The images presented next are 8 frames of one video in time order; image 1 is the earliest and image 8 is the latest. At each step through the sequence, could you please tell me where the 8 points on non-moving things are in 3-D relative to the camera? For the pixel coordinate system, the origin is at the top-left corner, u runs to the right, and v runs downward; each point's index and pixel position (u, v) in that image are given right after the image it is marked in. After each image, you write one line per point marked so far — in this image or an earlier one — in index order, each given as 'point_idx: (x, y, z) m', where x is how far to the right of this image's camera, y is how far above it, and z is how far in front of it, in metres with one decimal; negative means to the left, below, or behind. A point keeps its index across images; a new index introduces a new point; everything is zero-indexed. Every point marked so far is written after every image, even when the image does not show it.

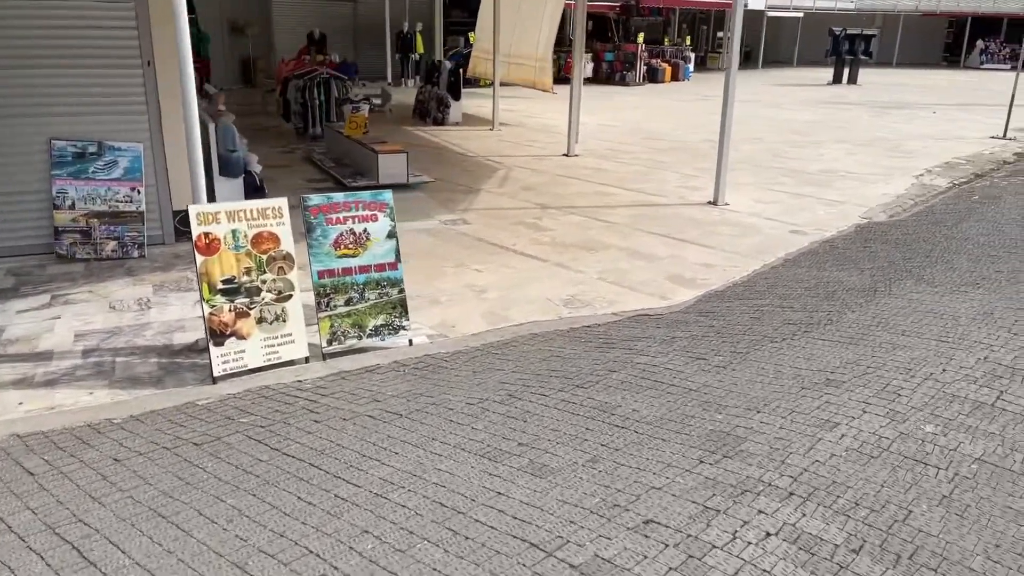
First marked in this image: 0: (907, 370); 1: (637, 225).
0: (+1.7, -0.4, +3.4) m
1: (+1.2, +0.6, +7.5) m
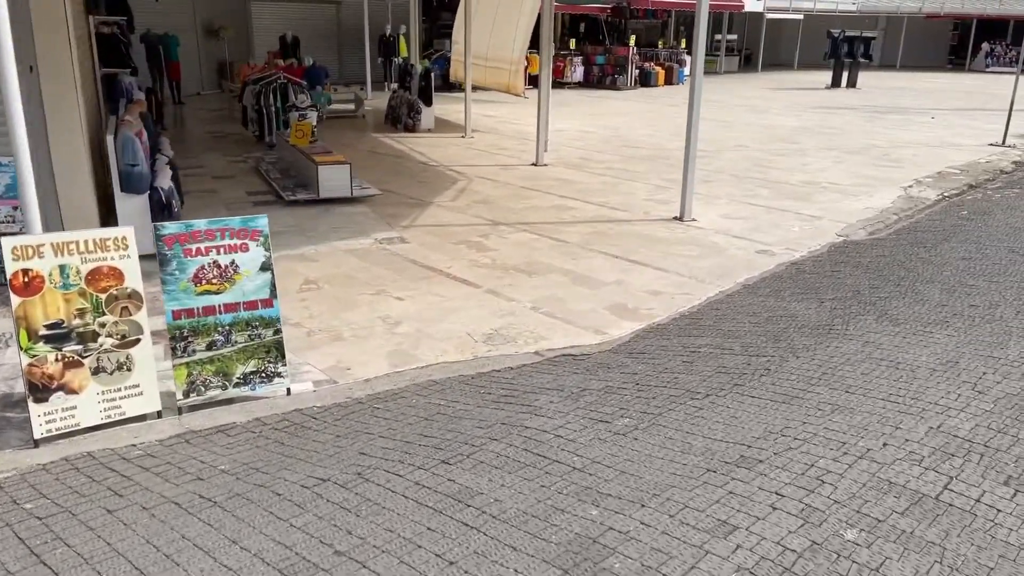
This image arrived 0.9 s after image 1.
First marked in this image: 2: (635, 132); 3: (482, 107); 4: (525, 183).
0: (+1.2, -0.6, +2.8) m
1: (+0.7, +0.4, +6.9) m
2: (+2.2, +2.8, +14.2) m
3: (-0.6, +3.8, +16.4) m
4: (+0.2, +1.3, +9.6) m
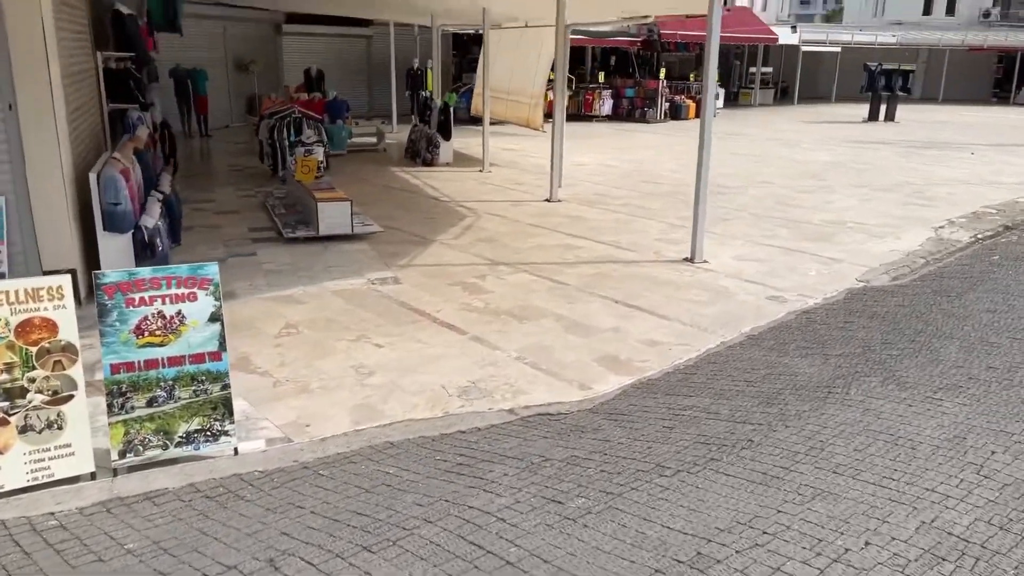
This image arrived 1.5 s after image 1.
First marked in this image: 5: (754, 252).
0: (+0.9, -0.8, +2.5) m
1: (+0.7, 0.0, +6.6) m
2: (+2.5, +2.1, +13.9) m
3: (-0.2, +3.0, +16.3) m
4: (+0.3, +0.8, +9.4) m
5: (+2.5, +0.4, +8.1) m
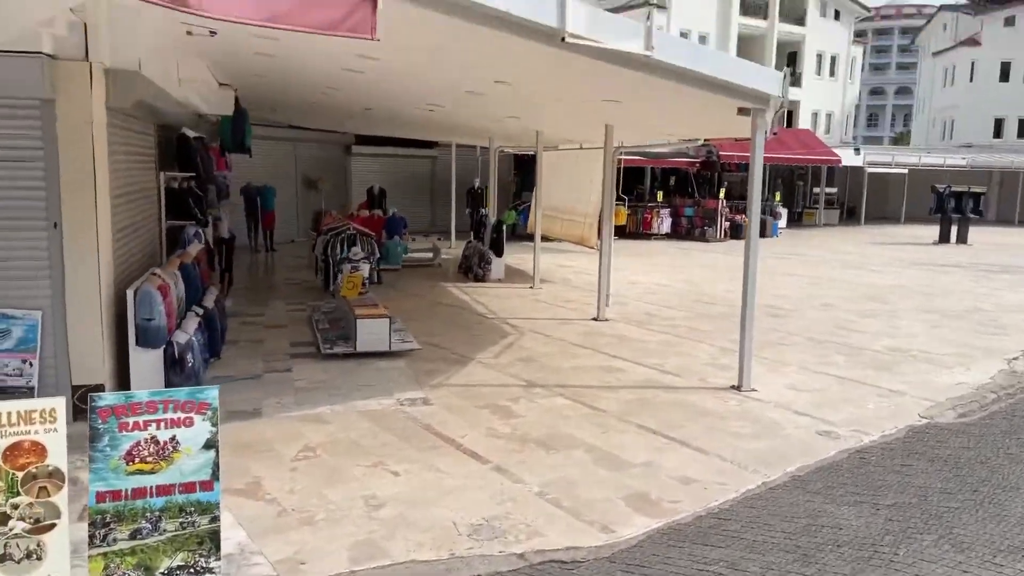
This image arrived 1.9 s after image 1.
0: (+0.8, -1.2, +2.1) m
1: (+0.9, -1.0, +6.3) m
2: (+3.4, 0.0, +13.6) m
3: (+1.0, +0.6, +16.3) m
4: (+0.8, -0.6, +9.2) m
5: (+2.9, -0.9, +7.7) m
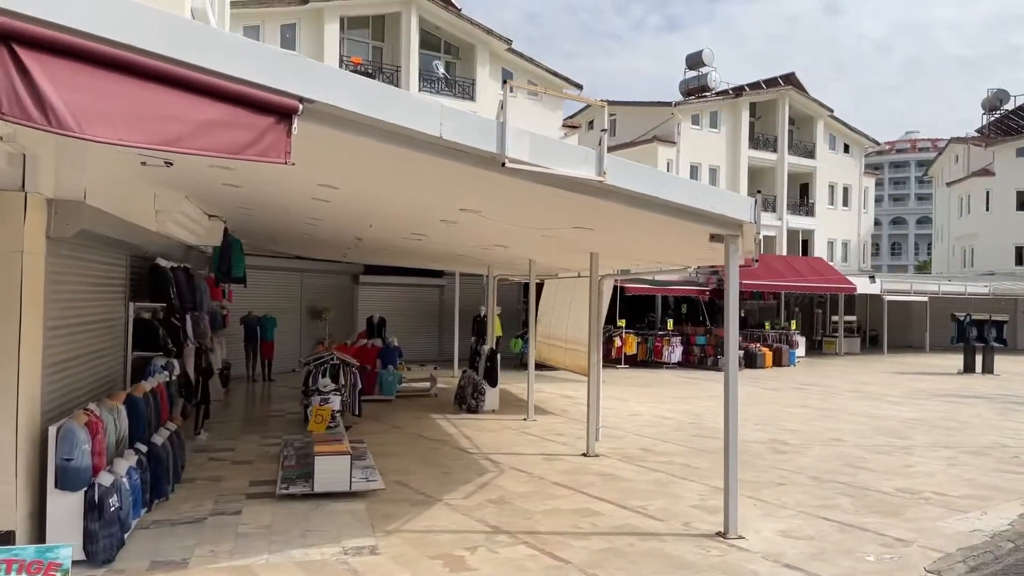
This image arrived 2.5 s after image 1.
0: (+0.4, -1.5, +1.5) m
1: (+0.6, -2.0, +5.7) m
2: (+3.4, -2.2, +13.0) m
3: (+1.0, -2.0, +15.8) m
4: (+0.6, -2.1, +8.6) m
5: (+2.6, -2.1, +7.0) m
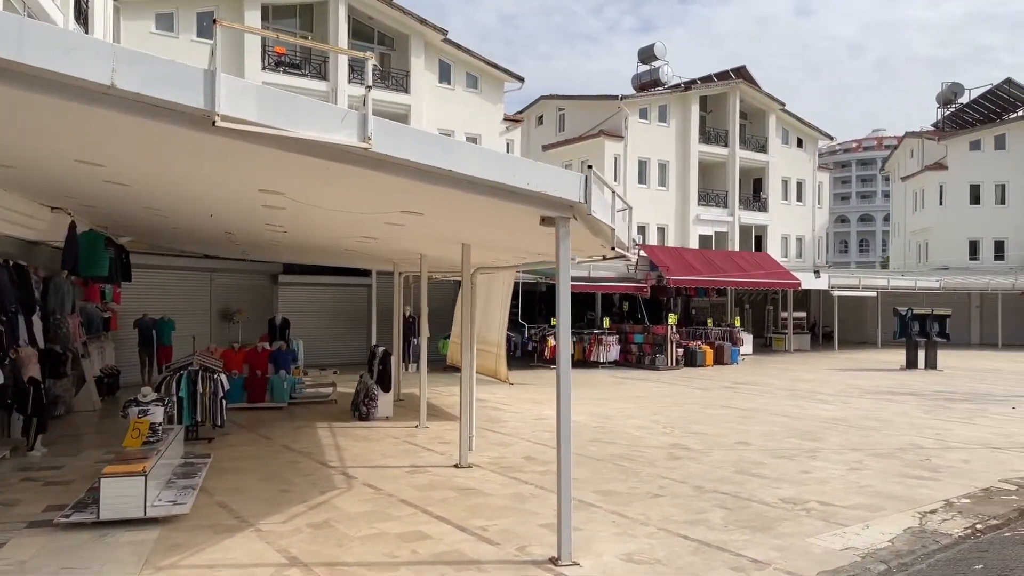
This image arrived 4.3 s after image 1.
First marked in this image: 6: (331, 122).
0: (-0.9, -1.5, +0.6) m
1: (-0.8, -2.0, +4.8) m
2: (+1.7, -2.1, +12.2) m
3: (-0.7, -2.0, +14.9) m
4: (-0.9, -2.0, +7.7) m
5: (+1.1, -2.0, +6.1) m
6: (-1.0, +0.9, +4.3) m
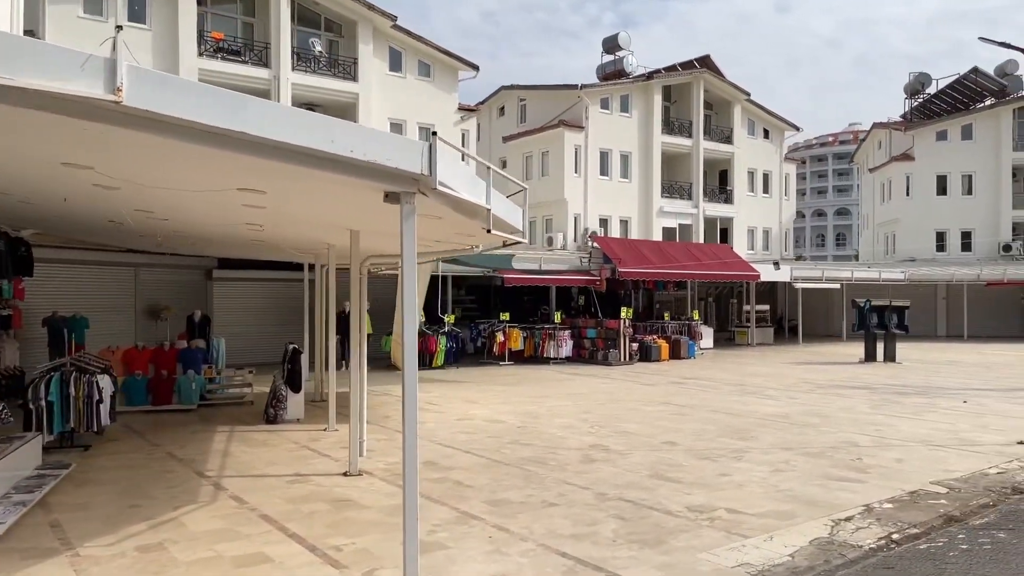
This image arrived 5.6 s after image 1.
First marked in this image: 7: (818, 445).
0: (-1.8, -1.4, -0.2) m
1: (-1.8, -1.9, +4.0) m
2: (+0.6, -1.9, +11.5) m
3: (-1.9, -1.8, +14.2) m
4: (-2.0, -1.9, +6.9) m
5: (+0.1, -1.9, +5.4) m
6: (-2.0, +1.0, +3.5) m
7: (+3.8, -1.9, +9.8) m
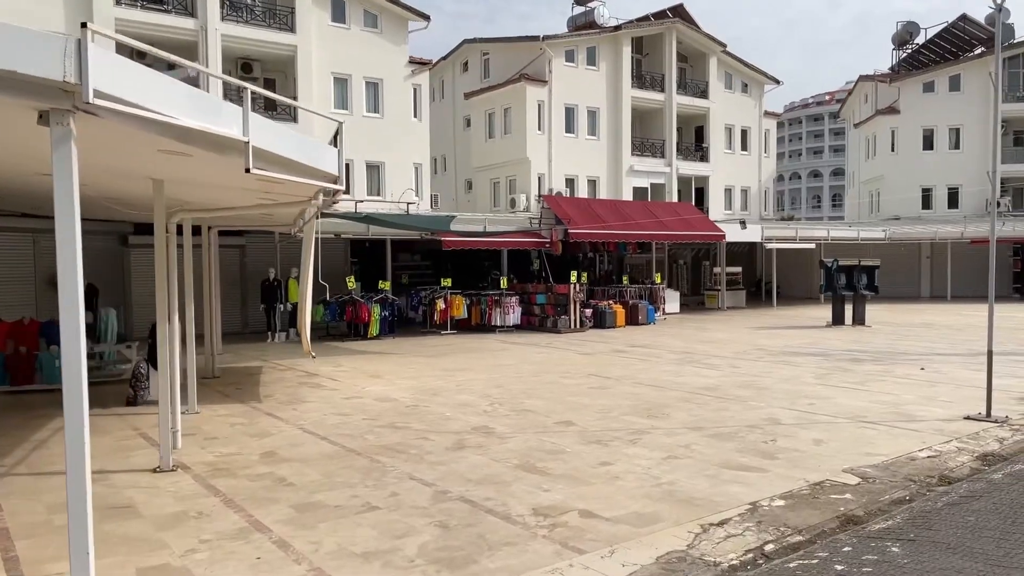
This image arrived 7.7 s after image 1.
0: (-3.2, -1.4, -1.4) m
1: (-3.2, -1.7, +2.8) m
2: (-0.8, -1.4, +10.2) m
3: (-3.3, -1.3, +12.9) m
4: (-3.4, -1.6, +5.7) m
5: (-1.3, -1.7, +4.2) m
6: (-3.4, +1.1, +2.2) m
7: (+2.4, -1.5, +8.6) m
